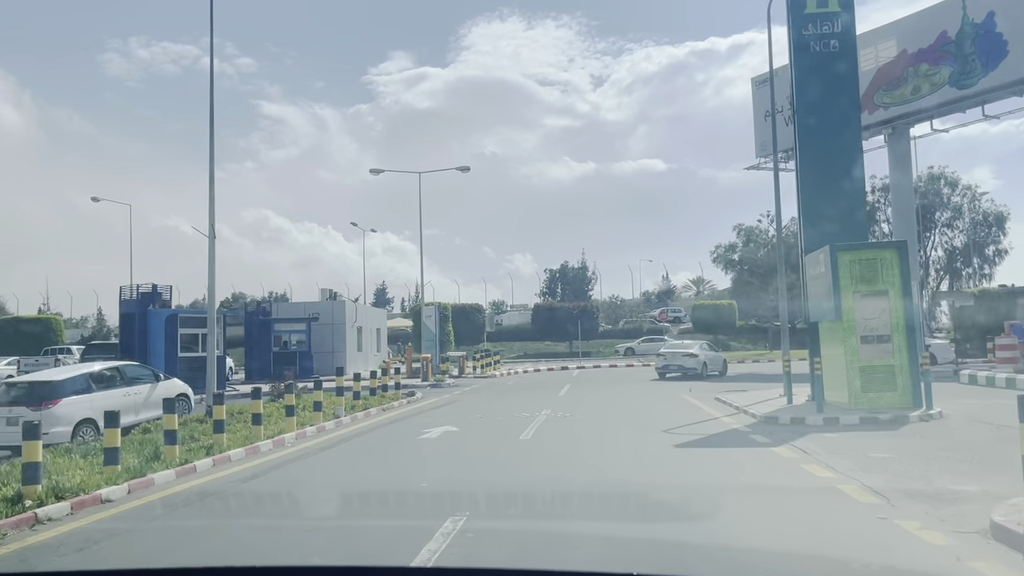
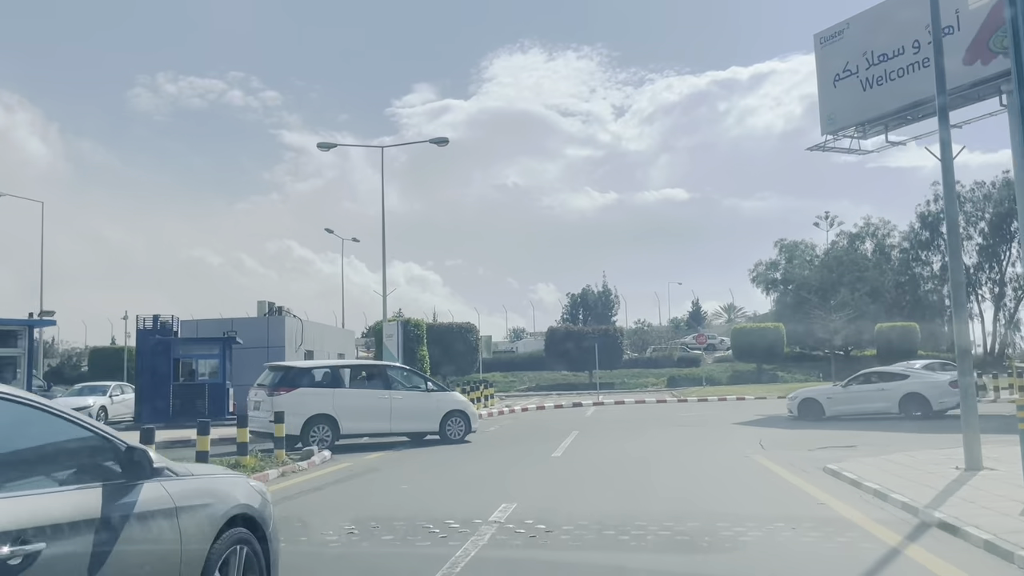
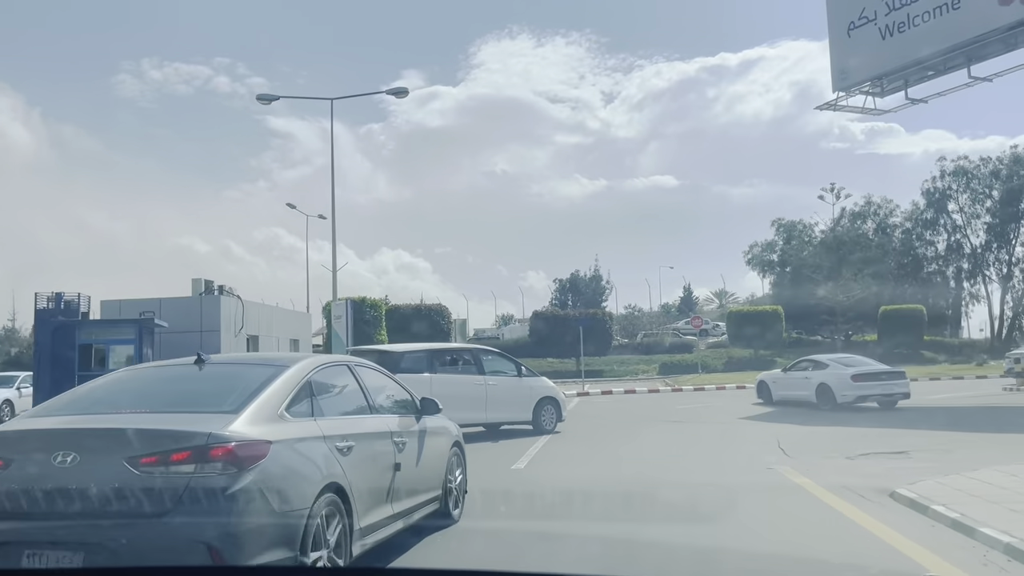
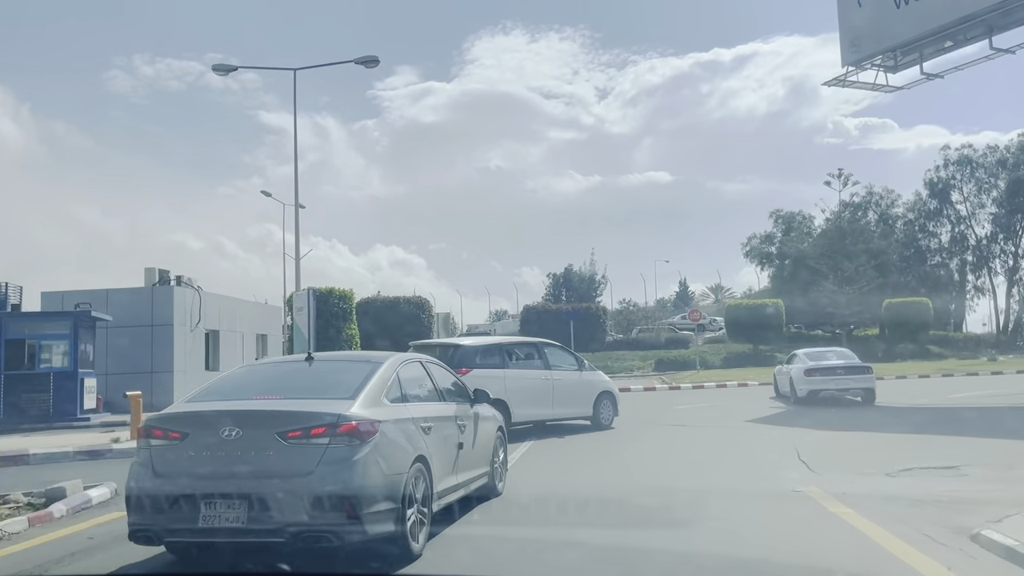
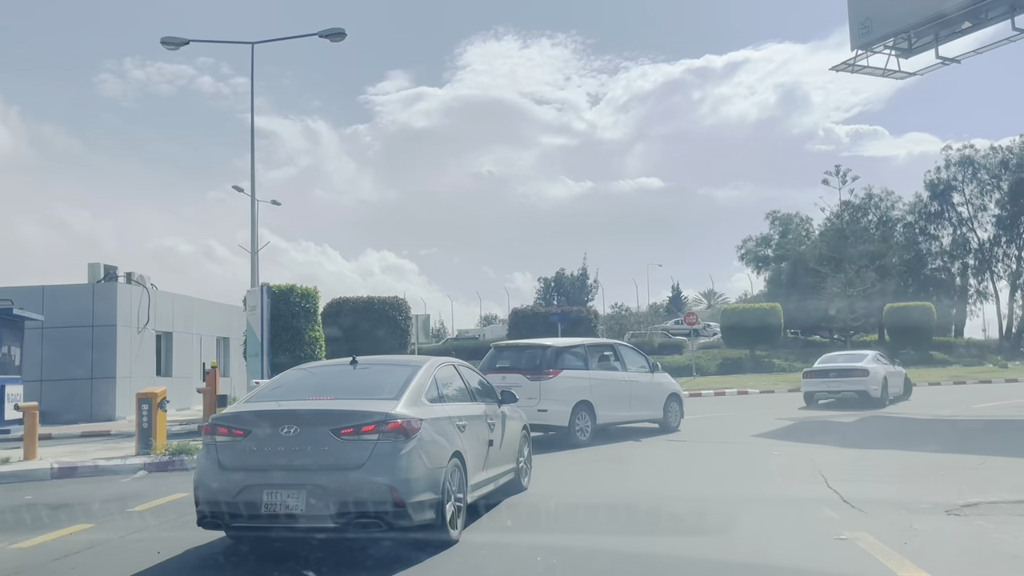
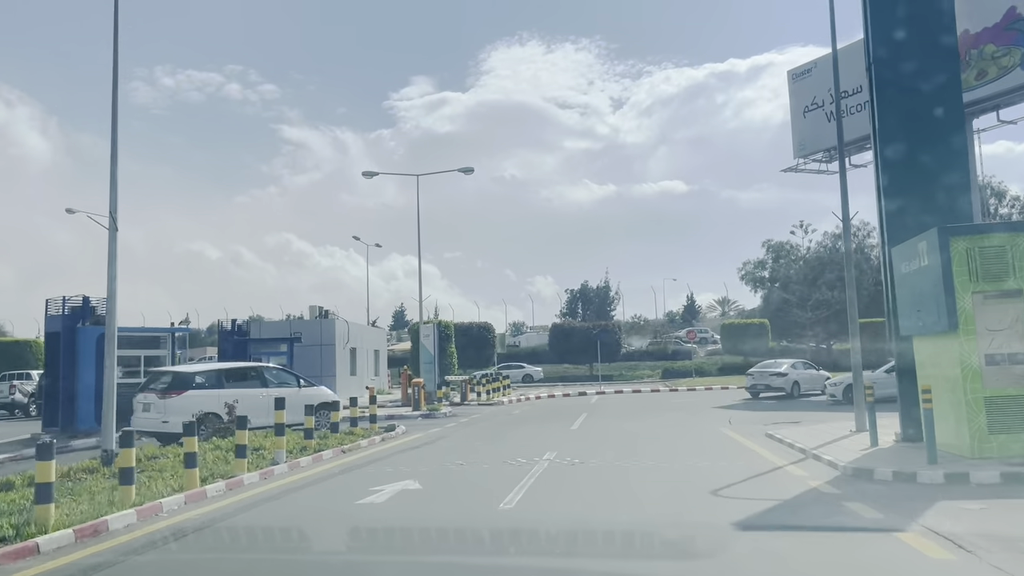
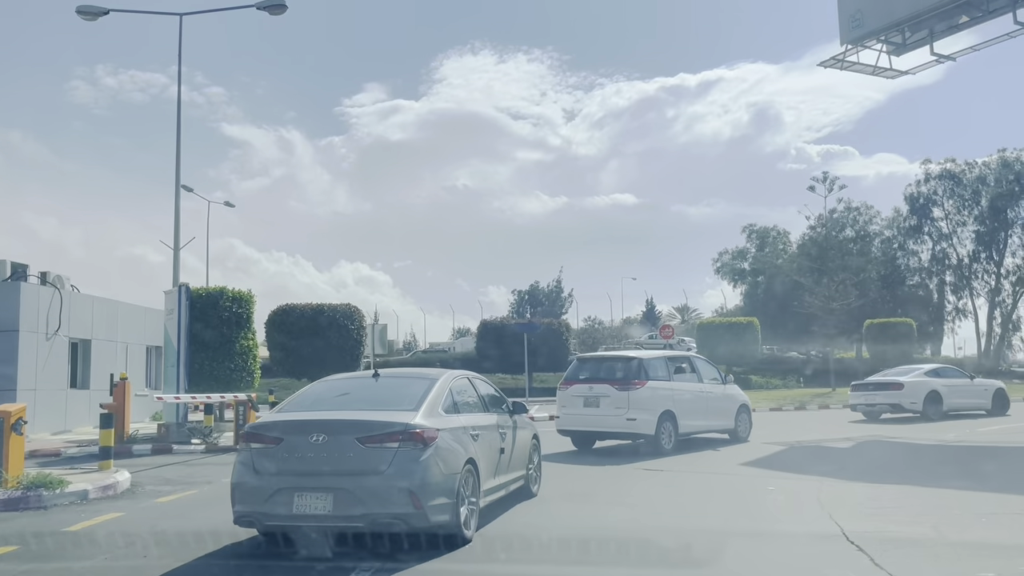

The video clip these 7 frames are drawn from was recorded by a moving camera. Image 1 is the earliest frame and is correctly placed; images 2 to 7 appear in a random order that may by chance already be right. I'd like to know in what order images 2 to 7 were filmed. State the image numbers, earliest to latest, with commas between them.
6, 2, 3, 4, 5, 7
